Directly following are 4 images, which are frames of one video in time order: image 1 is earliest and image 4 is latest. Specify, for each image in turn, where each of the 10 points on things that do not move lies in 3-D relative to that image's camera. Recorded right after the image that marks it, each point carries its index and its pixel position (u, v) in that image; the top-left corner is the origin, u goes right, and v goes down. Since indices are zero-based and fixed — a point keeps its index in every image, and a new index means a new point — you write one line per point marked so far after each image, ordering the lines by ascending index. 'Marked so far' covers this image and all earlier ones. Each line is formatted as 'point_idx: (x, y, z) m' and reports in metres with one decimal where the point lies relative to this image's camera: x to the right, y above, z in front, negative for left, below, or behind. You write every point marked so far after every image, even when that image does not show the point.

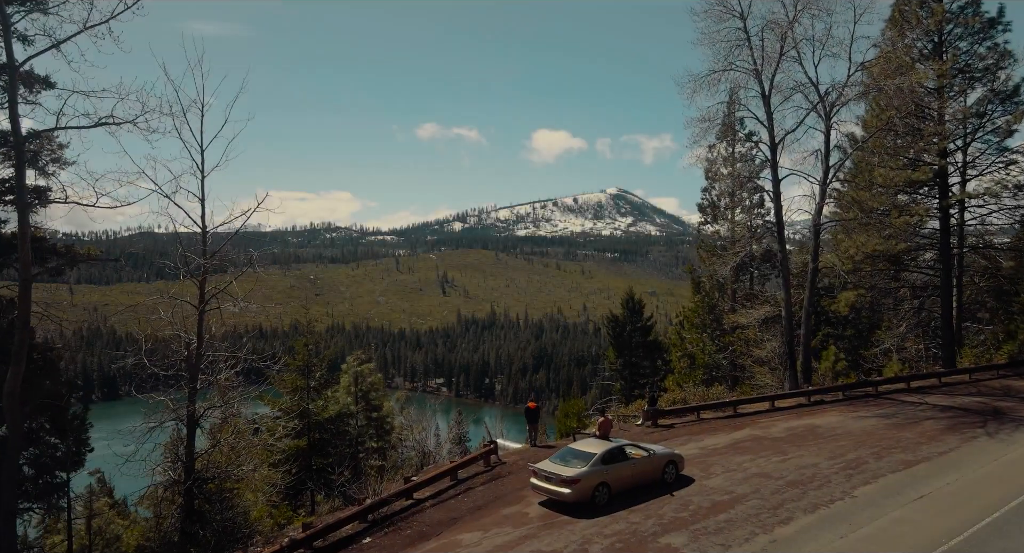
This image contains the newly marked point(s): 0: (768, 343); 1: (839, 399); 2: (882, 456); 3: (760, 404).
0: (+8.3, -2.2, +16.8) m
1: (+9.4, -3.5, +15.0) m
2: (+7.6, -3.7, +10.7) m
3: (+7.0, -3.6, +14.7) m
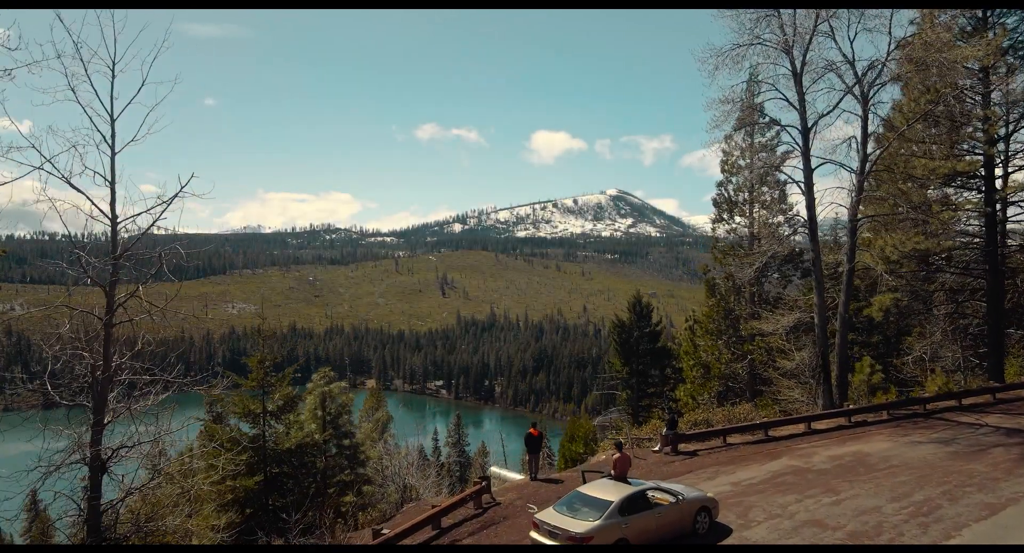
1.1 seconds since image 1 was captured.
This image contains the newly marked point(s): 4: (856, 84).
0: (+8.2, -2.2, +14.9) m
1: (+9.3, -3.6, +13.1) m
2: (+7.5, -3.8, +8.9) m
3: (+6.9, -3.7, +12.8) m
4: (+9.7, +5.4, +14.8) m
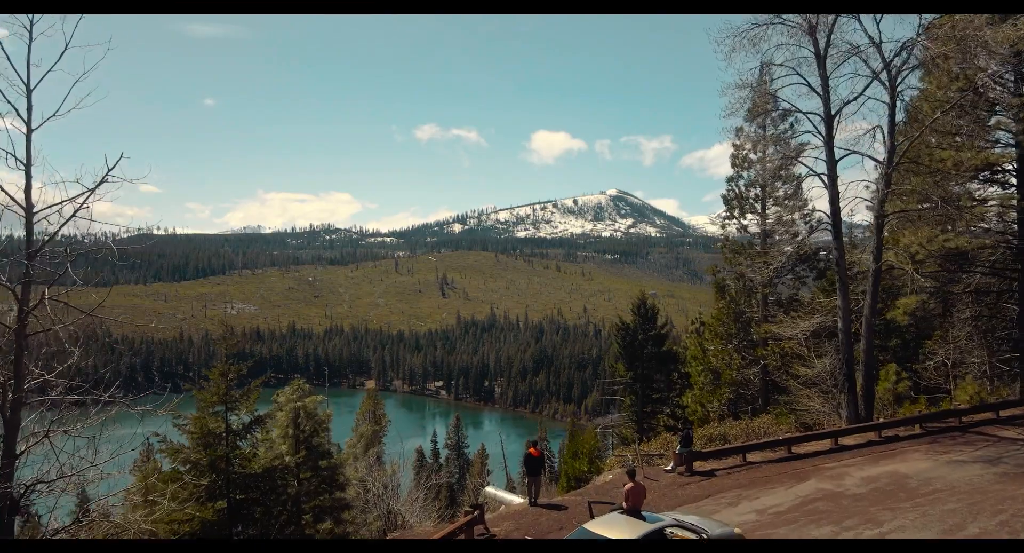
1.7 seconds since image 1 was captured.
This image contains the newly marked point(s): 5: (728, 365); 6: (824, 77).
0: (+8.1, -2.3, +13.8) m
1: (+9.3, -3.6, +12.0) m
2: (+7.5, -3.8, +7.7) m
3: (+6.9, -3.7, +11.7) m
4: (+9.7, +5.4, +13.7) m
5: (+8.2, -3.3, +19.7) m
6: (+7.8, +5.0, +13.0) m
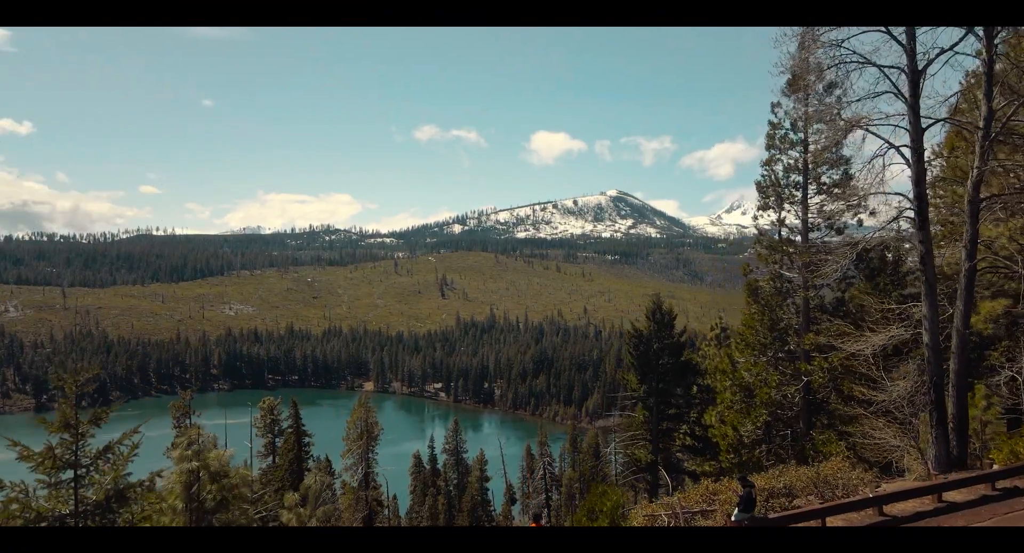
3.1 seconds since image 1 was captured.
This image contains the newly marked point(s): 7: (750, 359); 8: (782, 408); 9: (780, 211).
0: (+8.1, -2.3, +11.0) m
1: (+9.2, -3.6, +9.2) m
2: (+7.4, -3.8, +4.9) m
3: (+6.8, -3.7, +8.8) m
4: (+9.6, +5.4, +10.8) m
5: (+8.1, -3.4, +16.9) m
6: (+7.7, +5.0, +10.2) m
7: (+8.1, -2.8, +17.5) m
8: (+8.5, -4.1, +16.4) m
9: (+8.9, +2.2, +17.7) m
